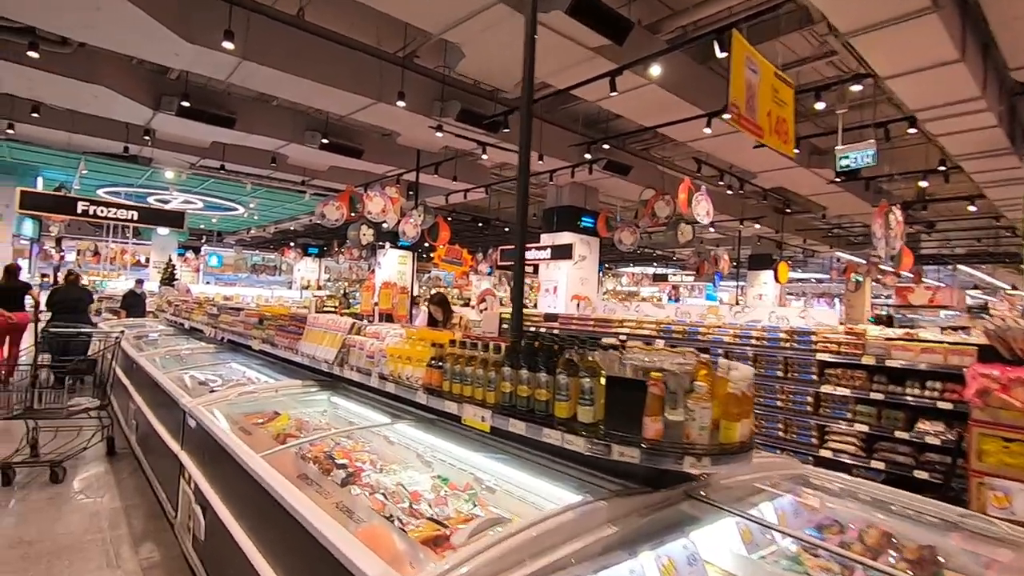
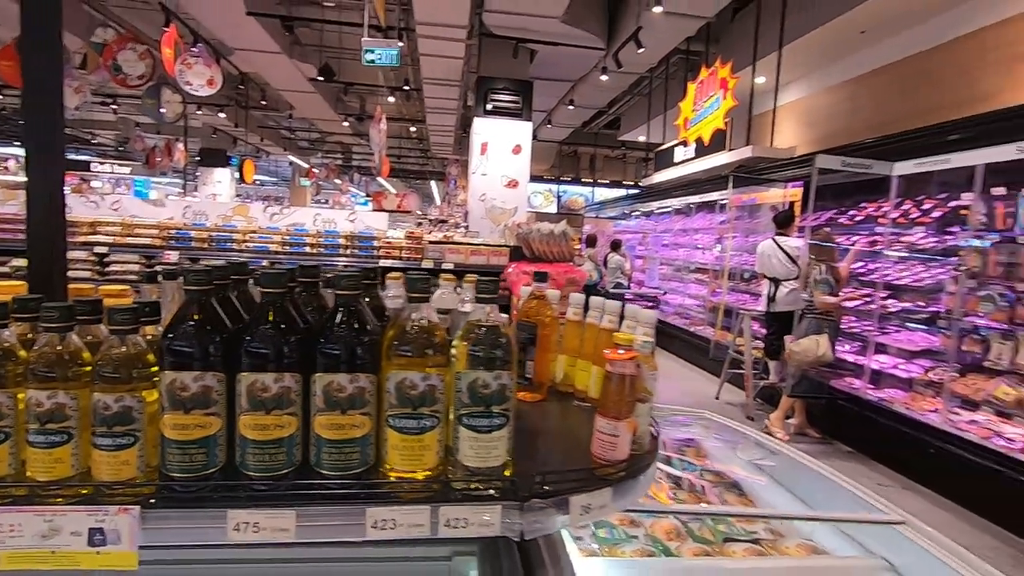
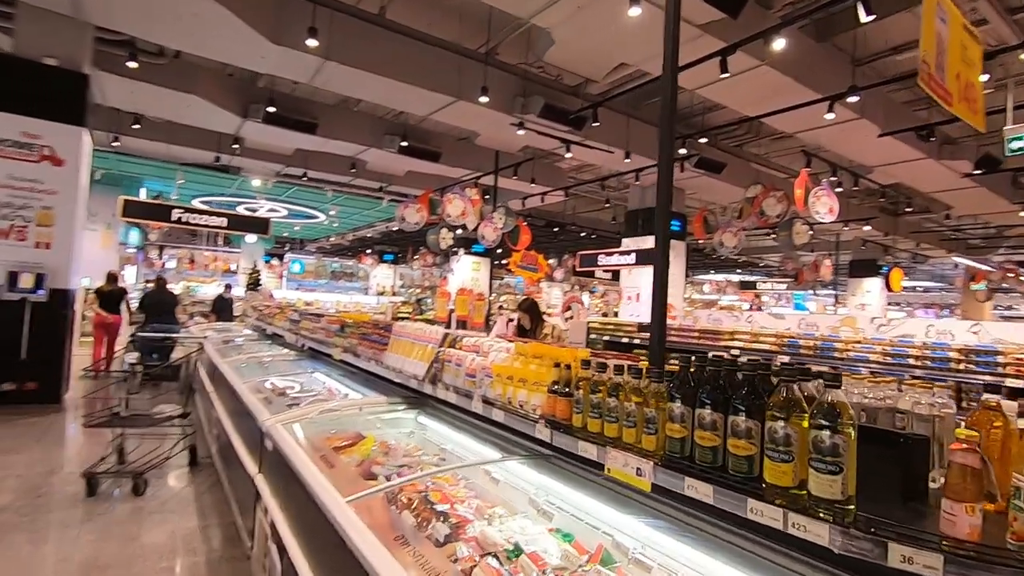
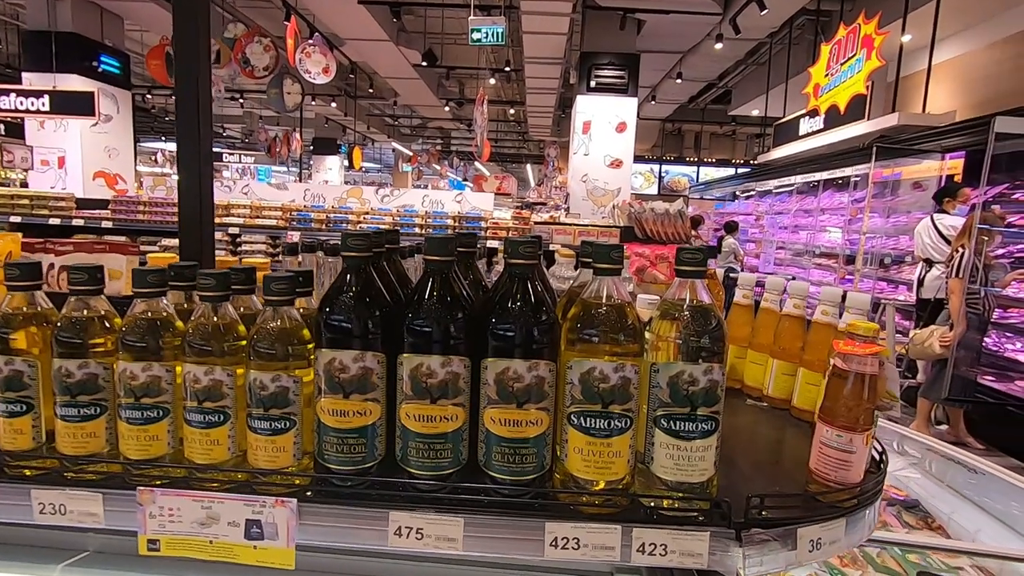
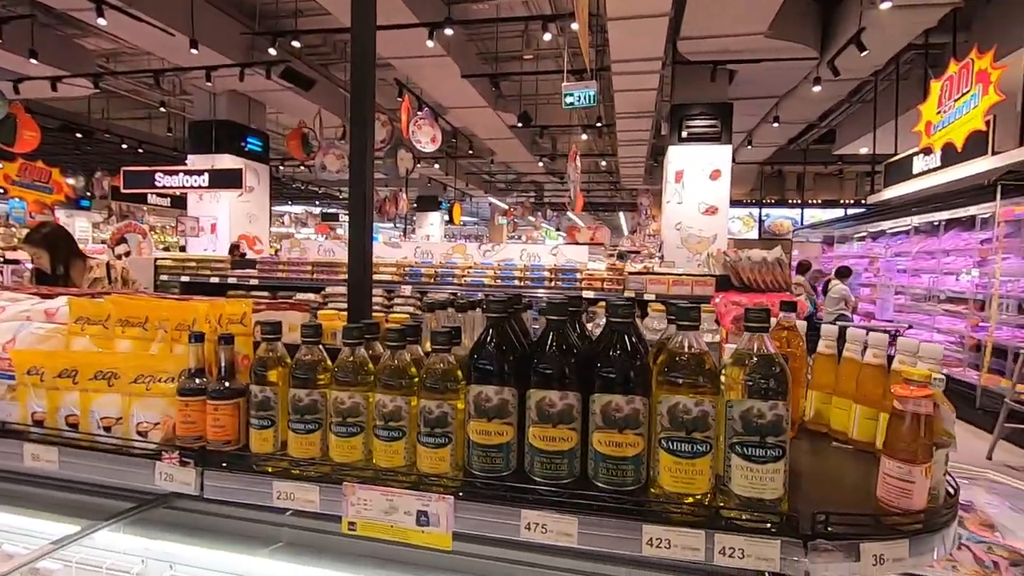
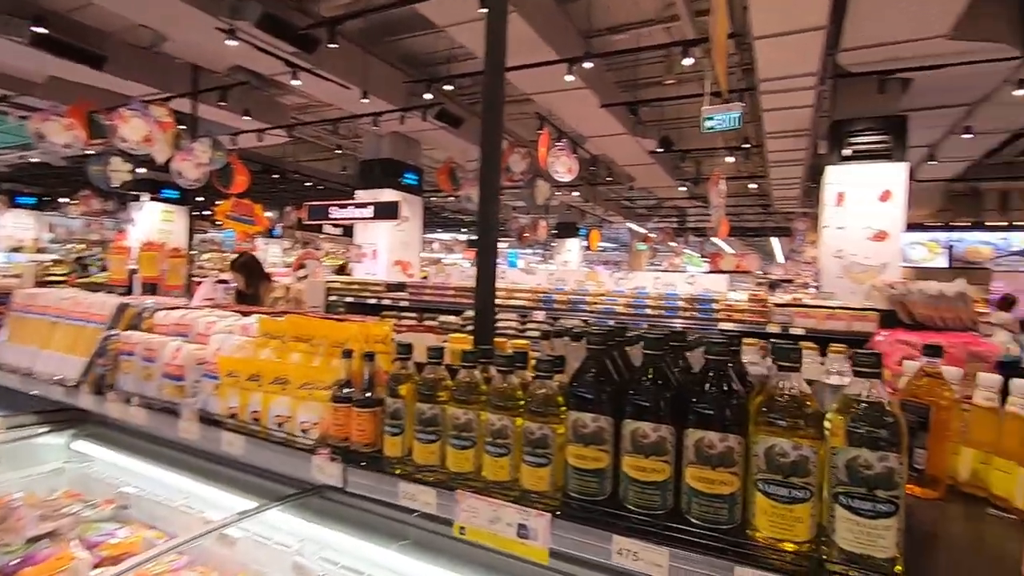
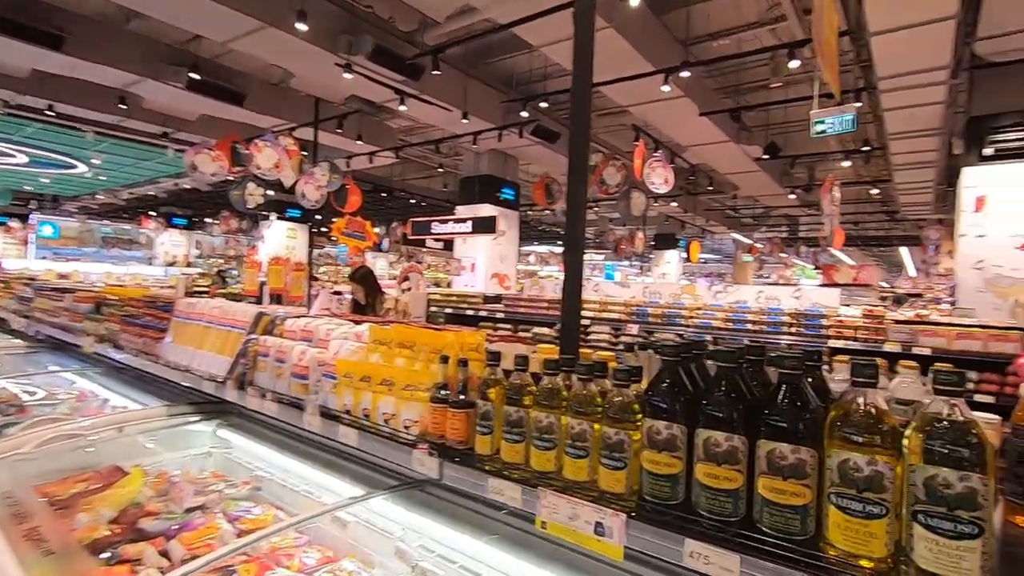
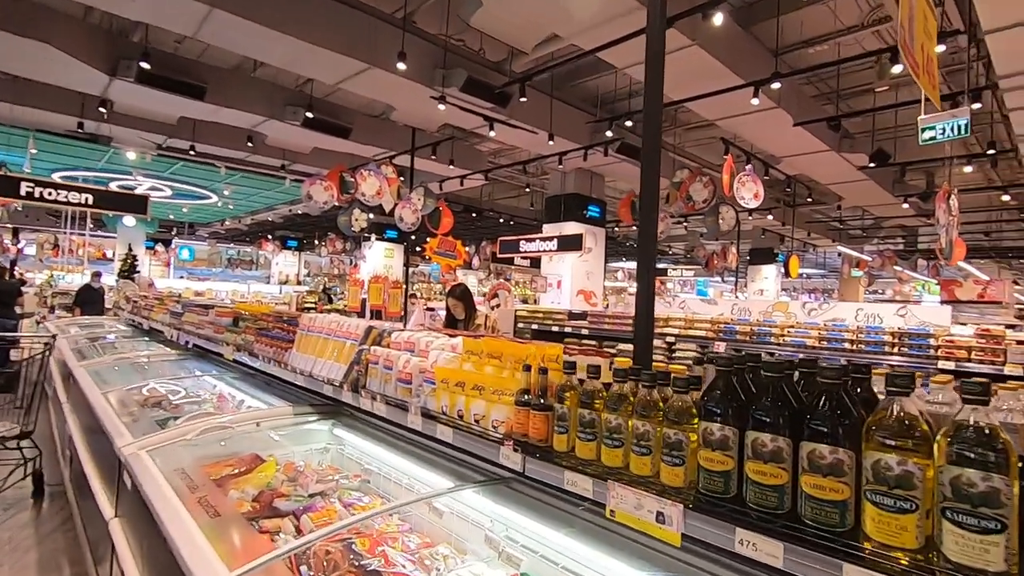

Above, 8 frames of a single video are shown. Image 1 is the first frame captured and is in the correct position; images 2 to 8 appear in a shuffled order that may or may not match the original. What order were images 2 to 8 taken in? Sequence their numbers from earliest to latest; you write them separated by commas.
3, 8, 7, 6, 5, 4, 2
